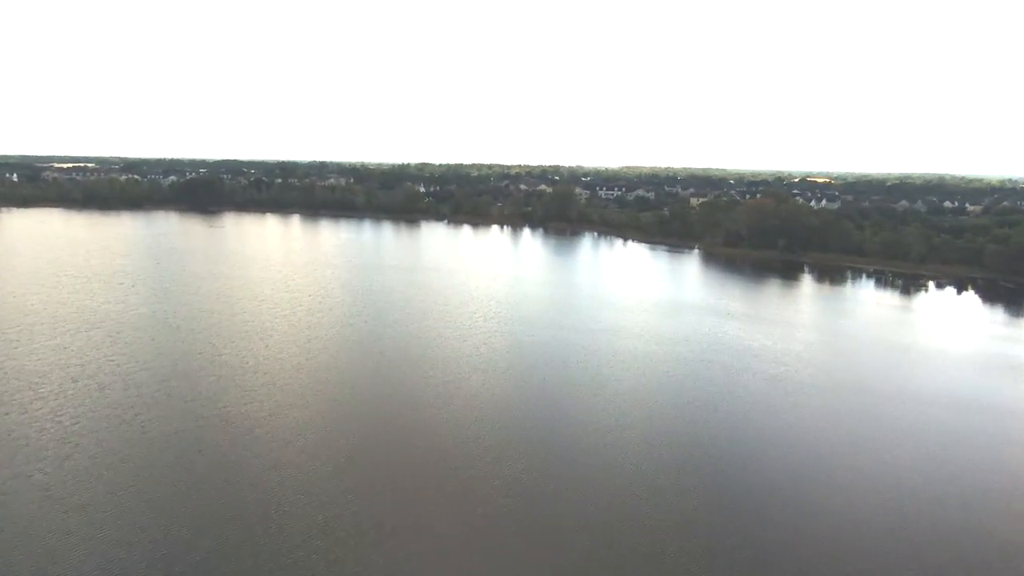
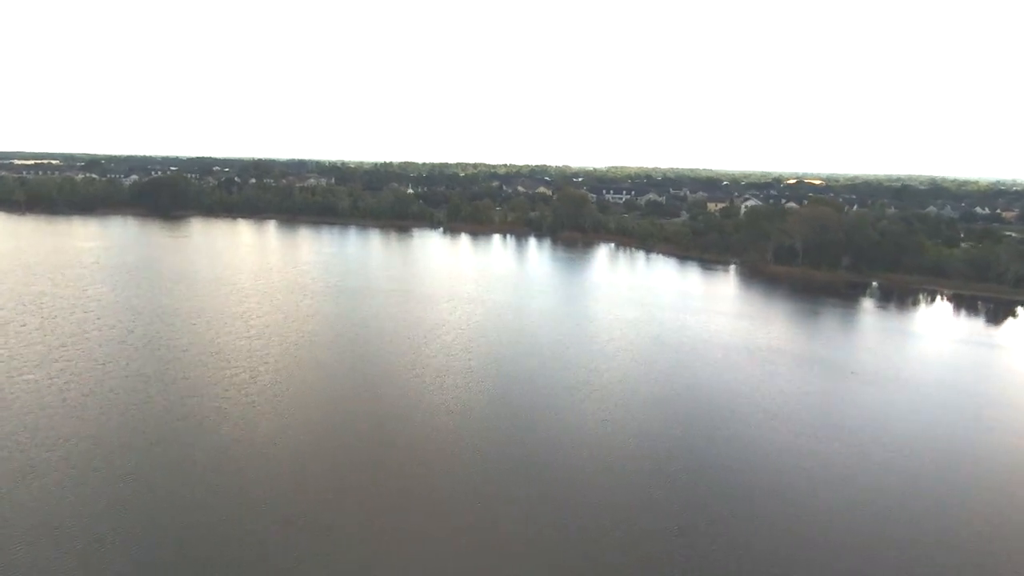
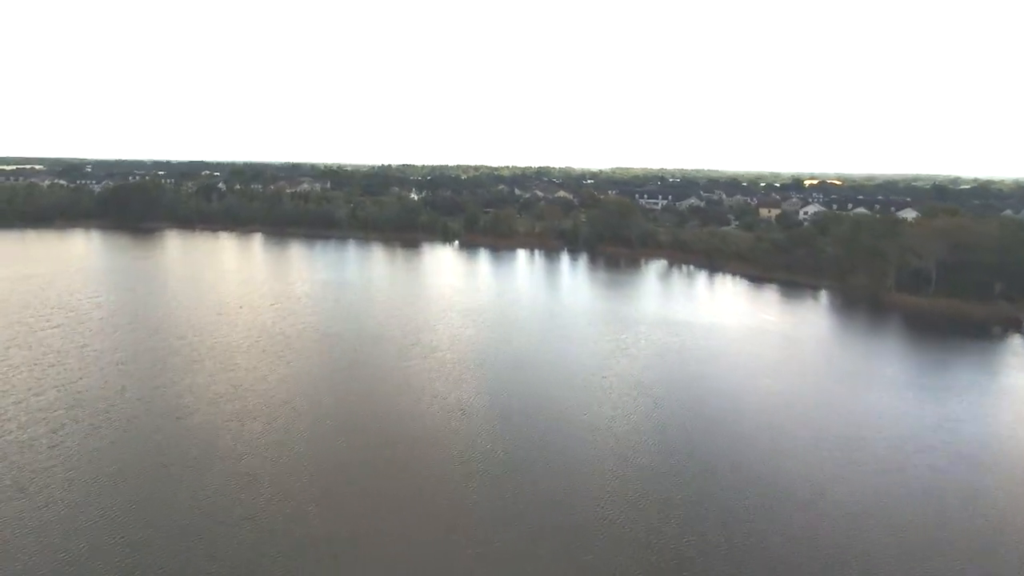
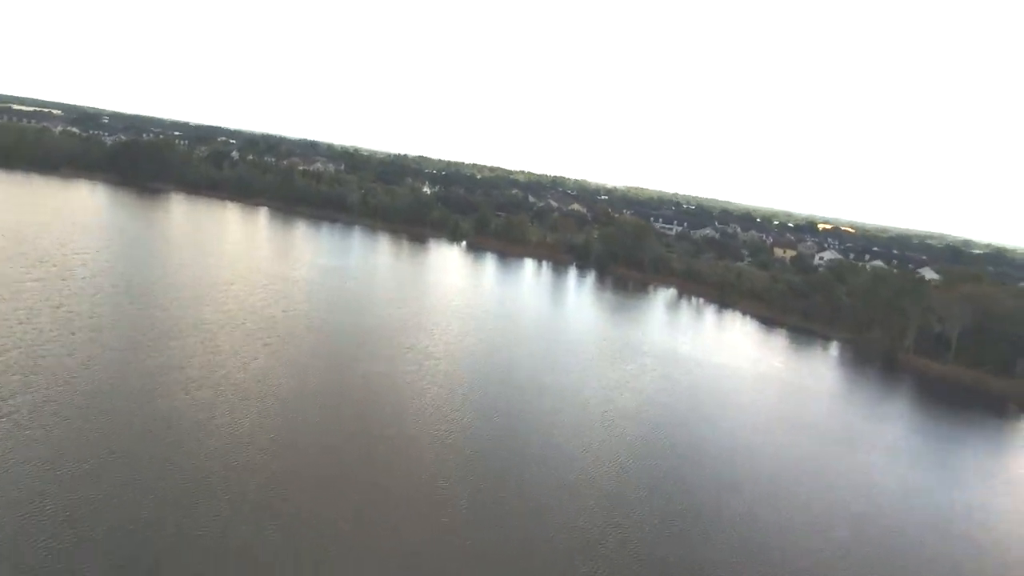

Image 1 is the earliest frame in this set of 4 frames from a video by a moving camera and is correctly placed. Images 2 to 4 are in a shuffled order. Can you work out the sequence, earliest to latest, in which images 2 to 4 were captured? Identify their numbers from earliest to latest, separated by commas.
2, 3, 4
